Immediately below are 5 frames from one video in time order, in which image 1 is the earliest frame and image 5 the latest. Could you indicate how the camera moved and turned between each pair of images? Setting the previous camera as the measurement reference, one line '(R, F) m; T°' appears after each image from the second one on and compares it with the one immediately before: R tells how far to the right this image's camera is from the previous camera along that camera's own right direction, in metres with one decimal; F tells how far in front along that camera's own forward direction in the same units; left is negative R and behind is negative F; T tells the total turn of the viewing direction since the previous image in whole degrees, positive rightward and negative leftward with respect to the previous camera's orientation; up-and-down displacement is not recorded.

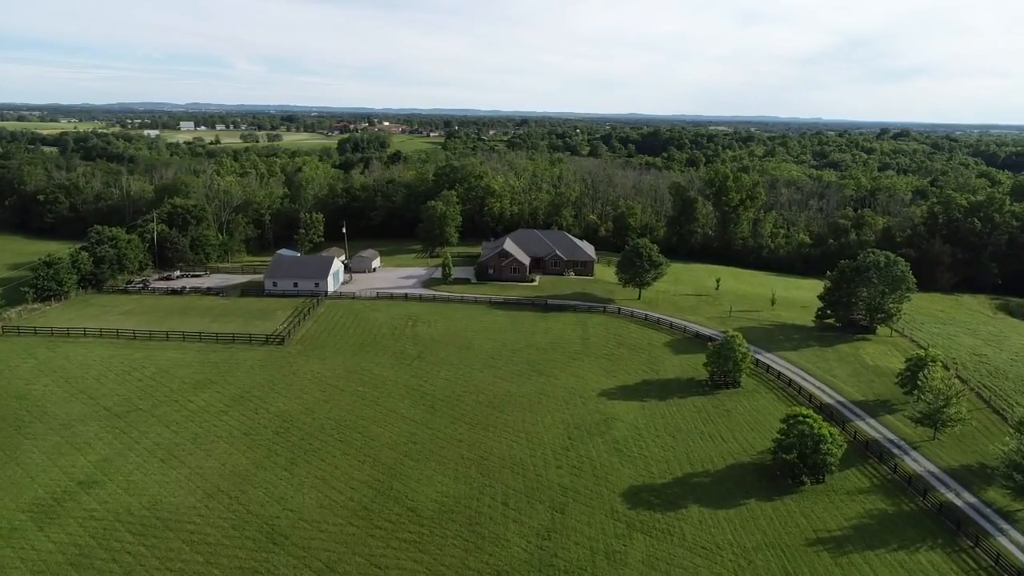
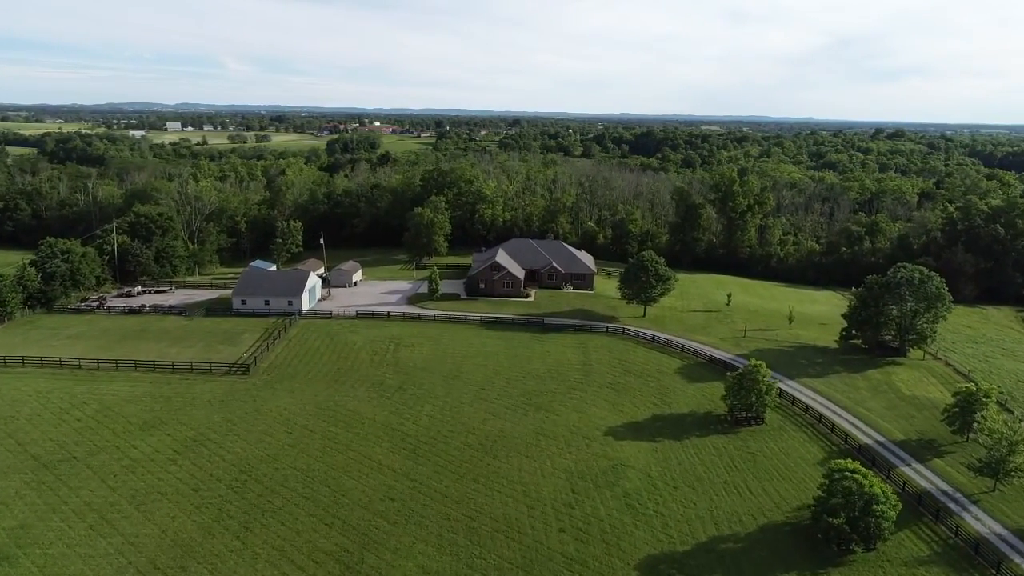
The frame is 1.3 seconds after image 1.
(0.0, +4.6) m; +1°
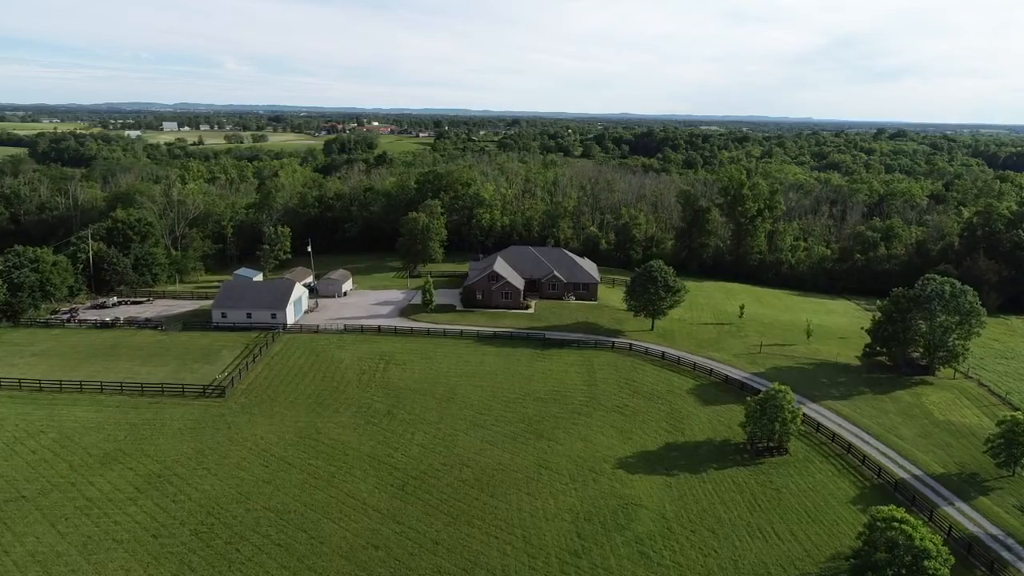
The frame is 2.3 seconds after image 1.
(0.0, +3.0) m; 0°
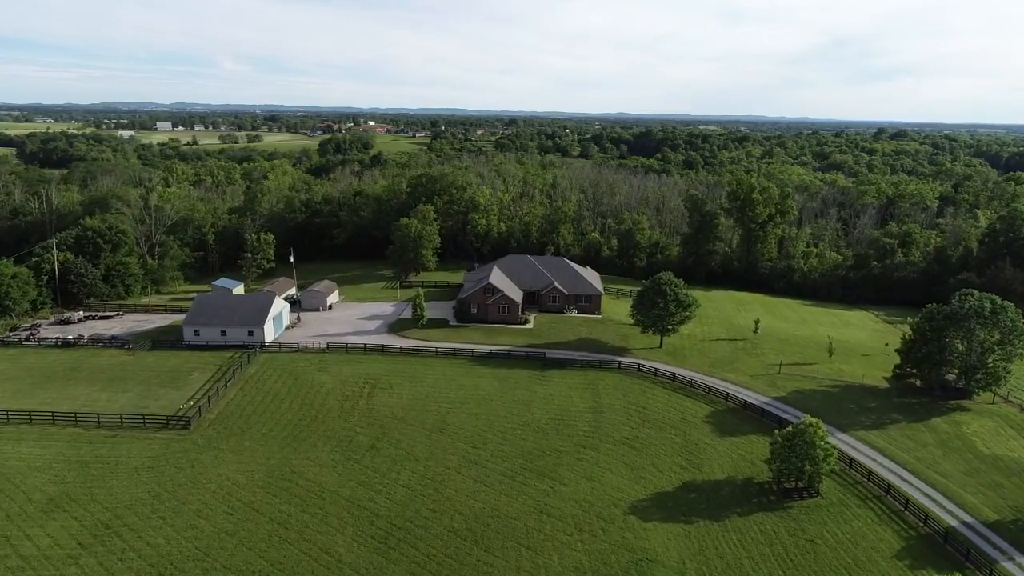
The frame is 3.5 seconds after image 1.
(0.0, +3.5) m; 0°
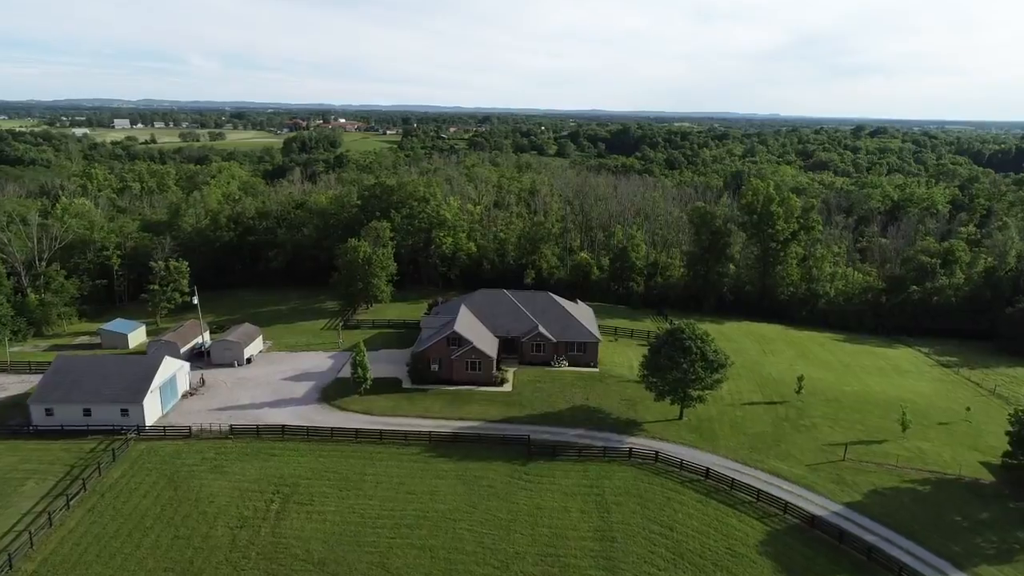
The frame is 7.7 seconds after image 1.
(+0.2, +10.6) m; +2°
